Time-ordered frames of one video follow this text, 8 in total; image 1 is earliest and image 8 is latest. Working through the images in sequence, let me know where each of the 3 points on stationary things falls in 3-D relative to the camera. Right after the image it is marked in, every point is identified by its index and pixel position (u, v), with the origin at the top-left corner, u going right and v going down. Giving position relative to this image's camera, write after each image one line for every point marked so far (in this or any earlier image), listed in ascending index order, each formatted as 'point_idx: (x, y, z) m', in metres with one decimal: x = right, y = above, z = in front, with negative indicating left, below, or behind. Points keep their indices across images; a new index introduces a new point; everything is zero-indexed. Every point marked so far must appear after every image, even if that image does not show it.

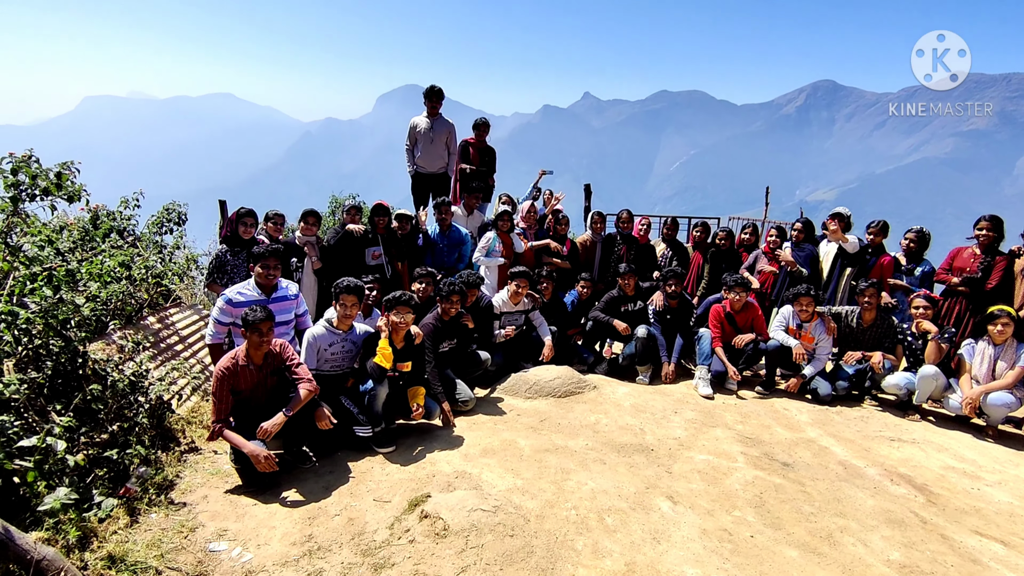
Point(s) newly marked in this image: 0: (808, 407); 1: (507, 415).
0: (+3.5, -1.4, +6.1) m
1: (0.0, -1.4, +5.7) m
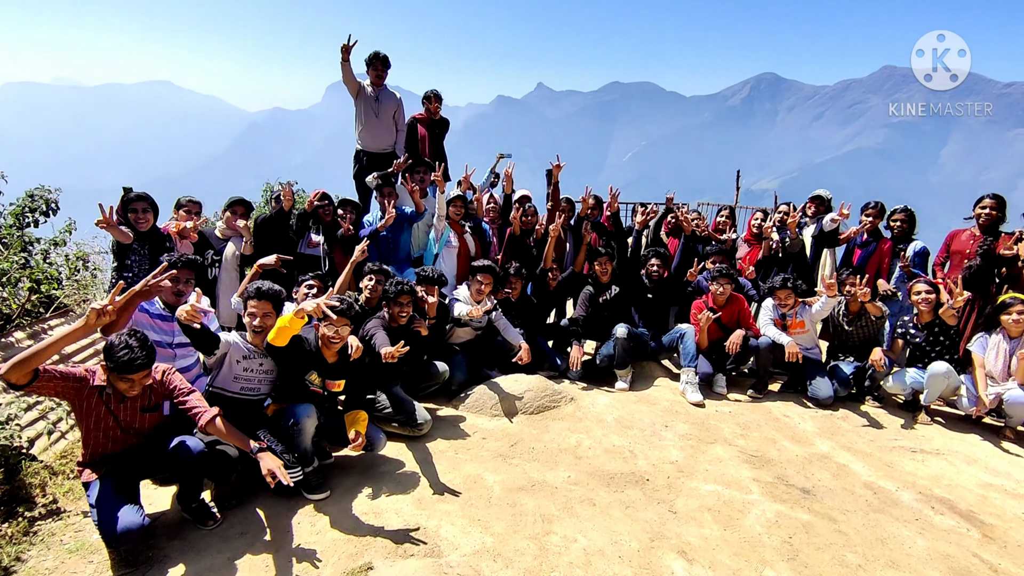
0: (+3.1, -1.3, +5.5) m
1: (-0.4, -1.4, +4.7) m
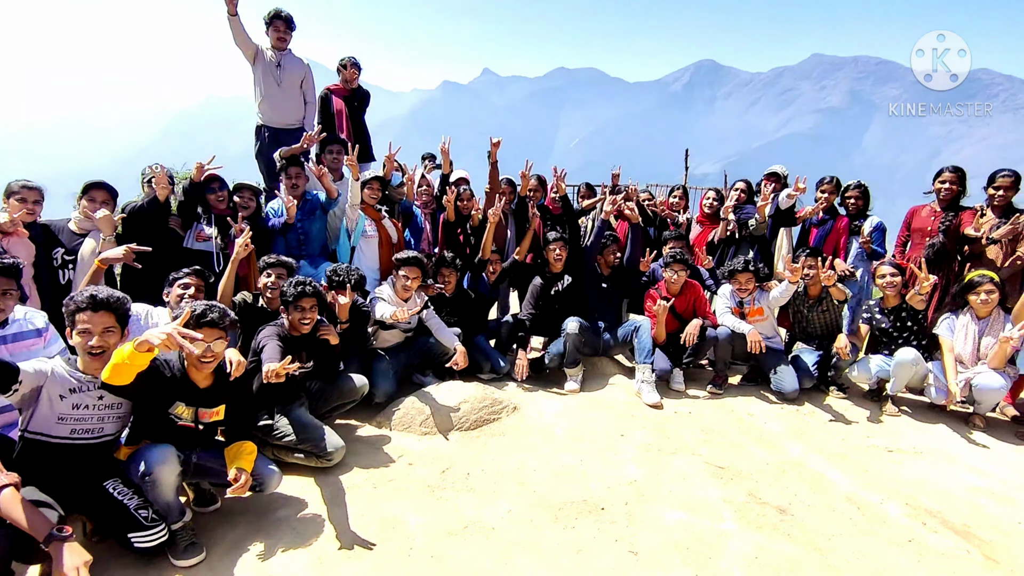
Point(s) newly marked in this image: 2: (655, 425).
0: (+2.5, -1.1, +5.0) m
1: (-0.9, -1.4, +4.0) m
2: (+1.3, -1.2, +4.6) m
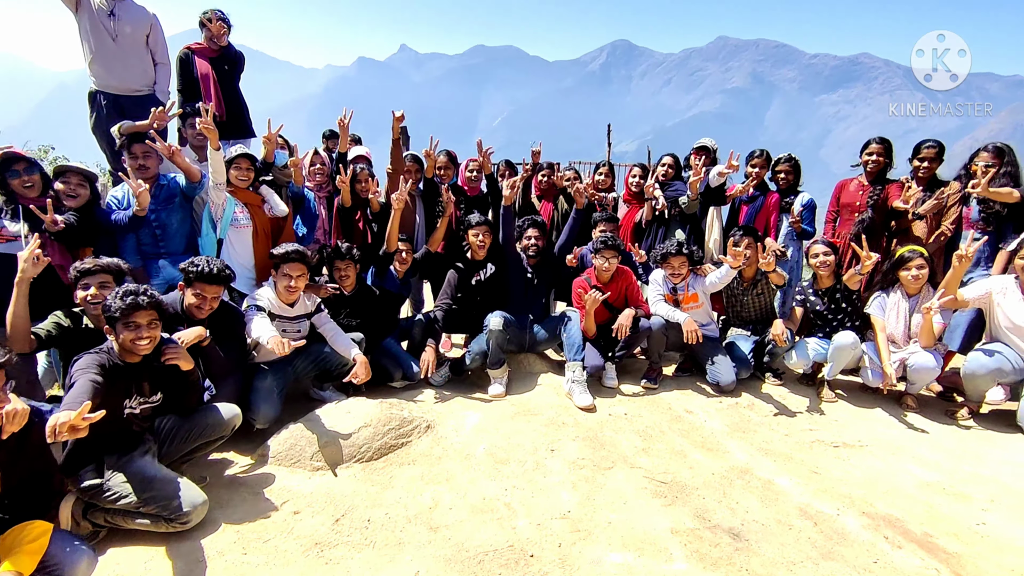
0: (+1.8, -1.0, +4.6) m
1: (-1.4, -1.4, +3.2) m
2: (+0.6, -1.1, +4.1) m
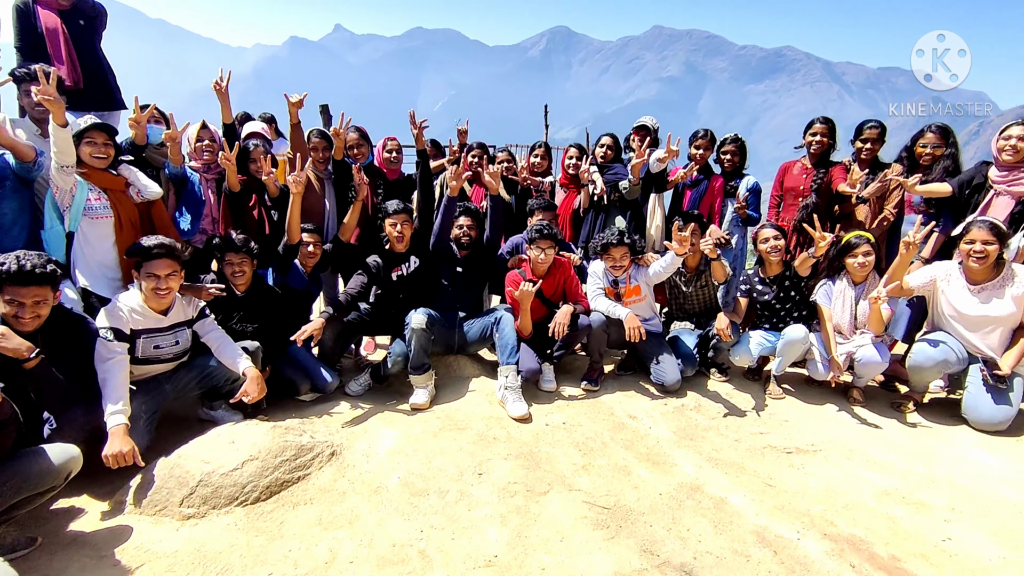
0: (+1.2, -0.9, +4.3) m
1: (-1.9, -1.4, +2.5) m
2: (+0.1, -1.1, +3.6) m
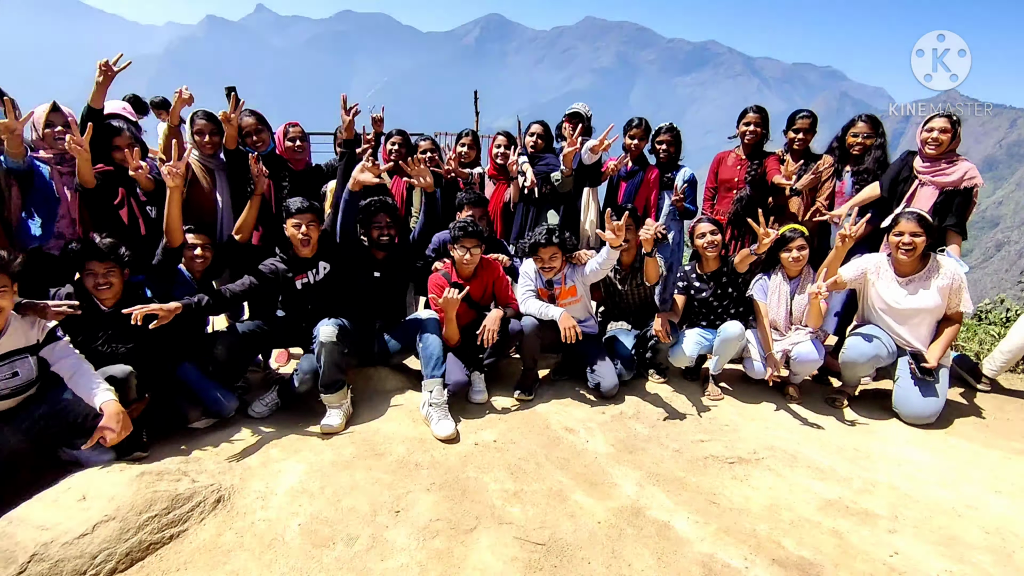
0: (+0.6, -0.9, +4.0) m
1: (-2.2, -1.6, +1.9) m
2: (-0.4, -1.2, +3.2) m
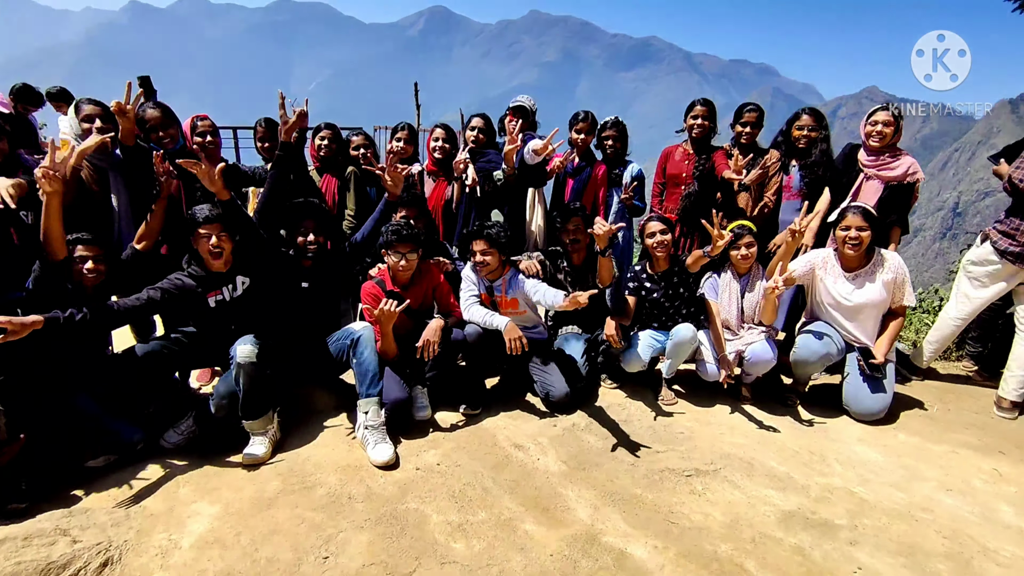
0: (+0.2, -1.0, +3.7) m
1: (-2.4, -1.7, +1.4) m
2: (-0.7, -1.2, +2.9) m
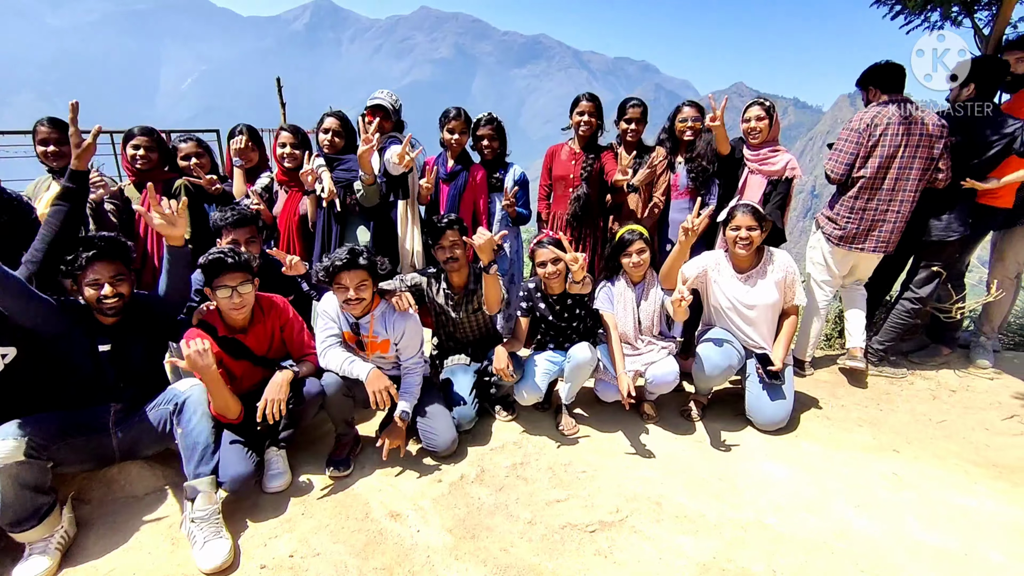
0: (-0.5, -1.2, +3.2) m
1: (-2.6, -2.1, +0.4) m
2: (-1.3, -1.5, +2.1) m
